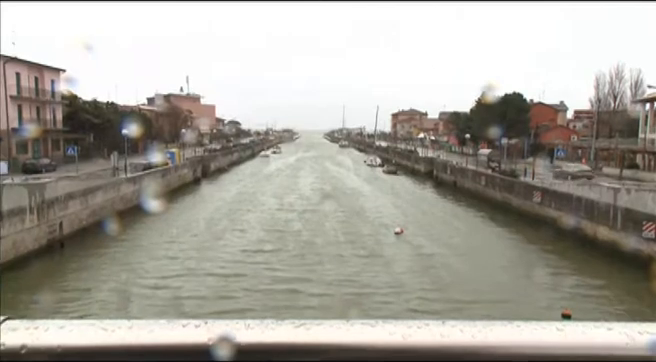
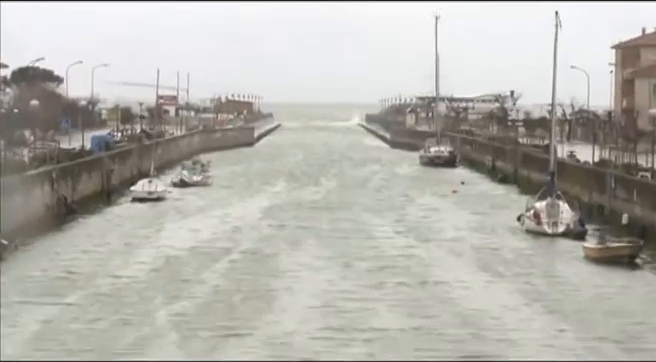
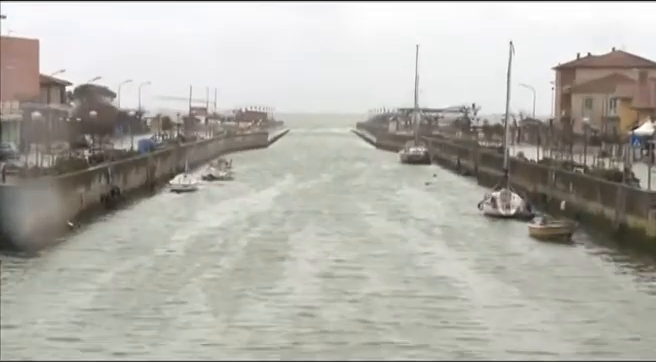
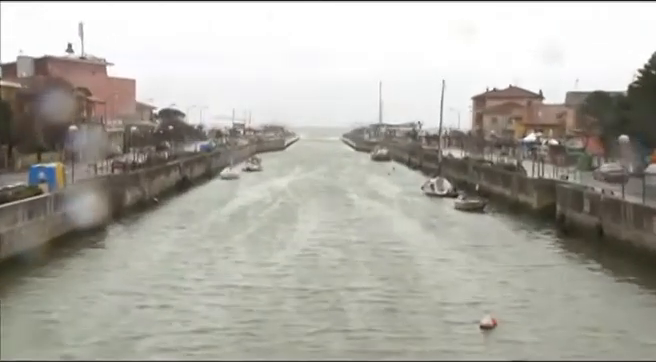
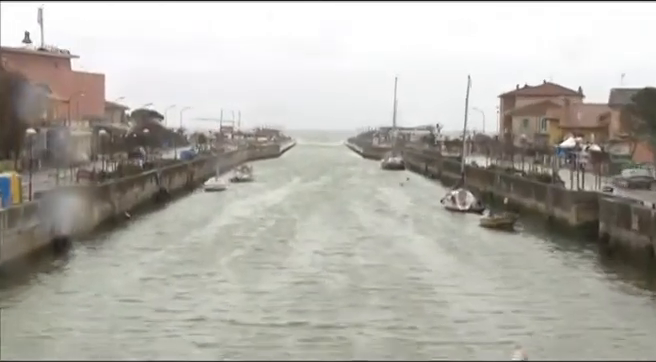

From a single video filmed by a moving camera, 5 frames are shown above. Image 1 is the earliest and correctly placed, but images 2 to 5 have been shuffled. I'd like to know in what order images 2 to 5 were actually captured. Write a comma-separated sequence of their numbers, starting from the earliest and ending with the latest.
4, 5, 3, 2
